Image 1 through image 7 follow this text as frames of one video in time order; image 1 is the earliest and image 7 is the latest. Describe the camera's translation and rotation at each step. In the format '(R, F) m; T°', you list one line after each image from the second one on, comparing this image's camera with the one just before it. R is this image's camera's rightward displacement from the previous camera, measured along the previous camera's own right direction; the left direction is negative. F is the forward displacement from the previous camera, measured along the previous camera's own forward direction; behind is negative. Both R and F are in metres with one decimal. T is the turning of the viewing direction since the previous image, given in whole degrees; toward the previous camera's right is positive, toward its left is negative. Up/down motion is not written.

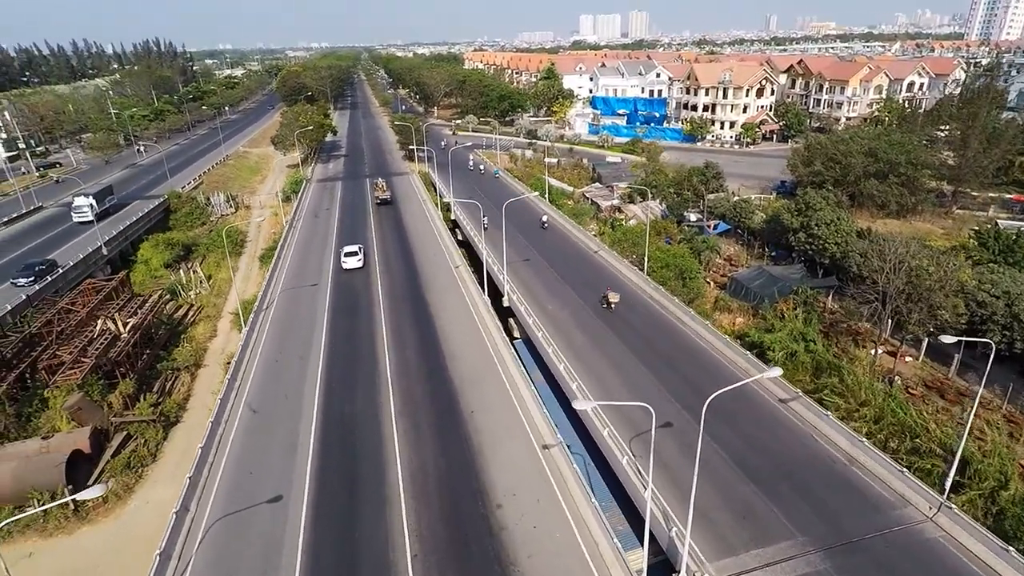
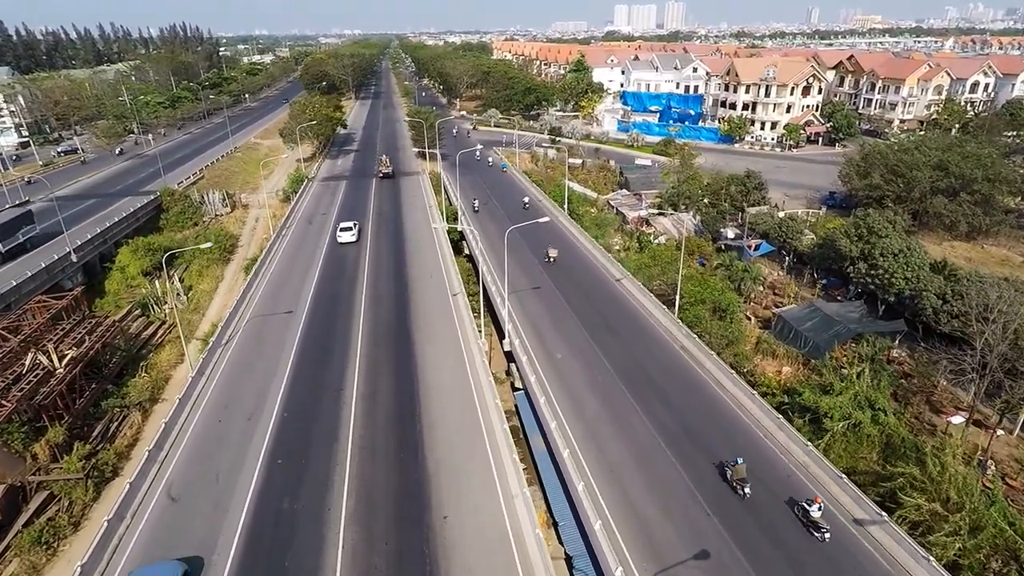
(+0.9, +5.2) m; -2°
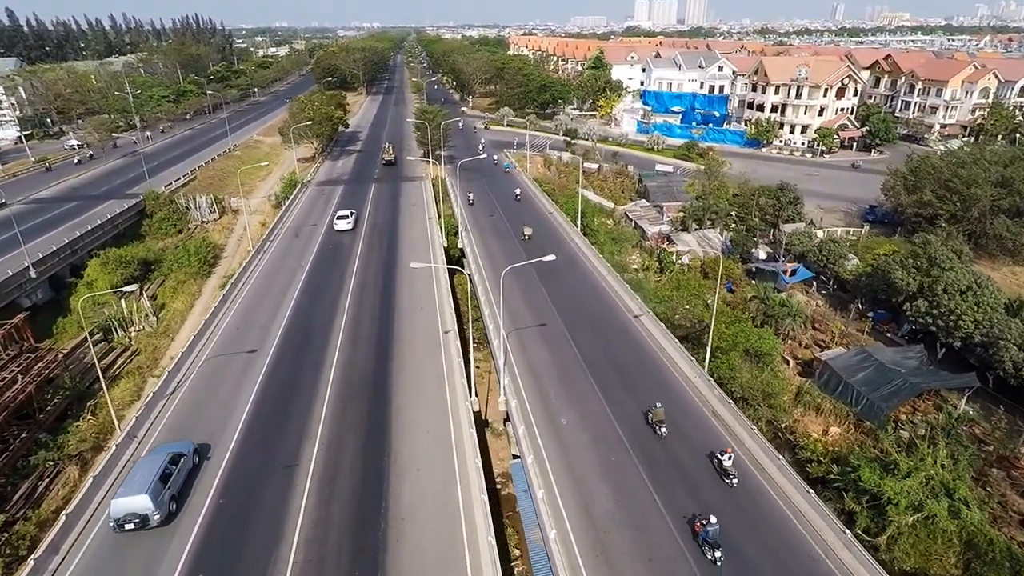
(+0.6, +4.4) m; -1°
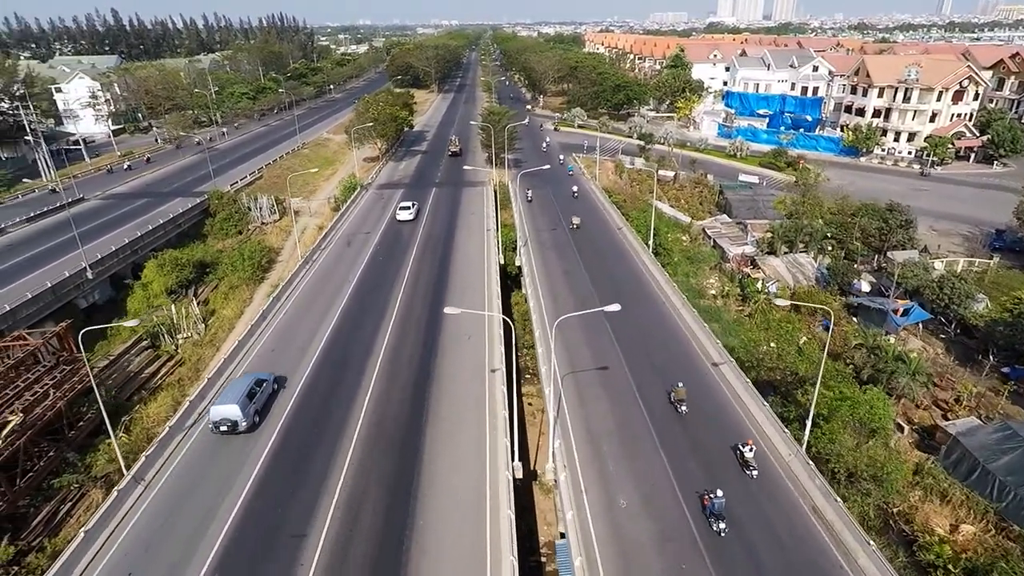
(+0.2, +3.3) m; -6°
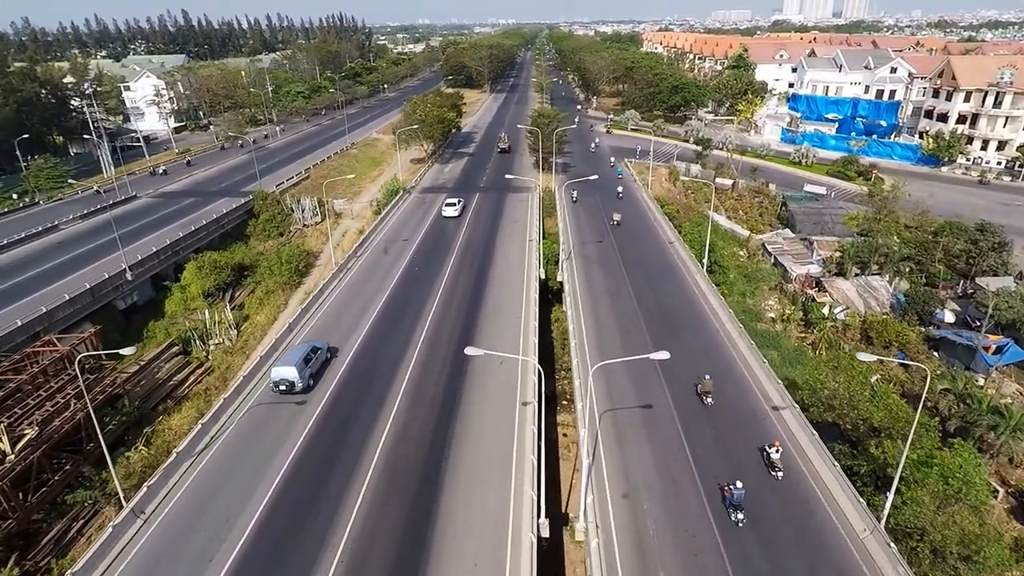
(+0.5, +2.1) m; -5°
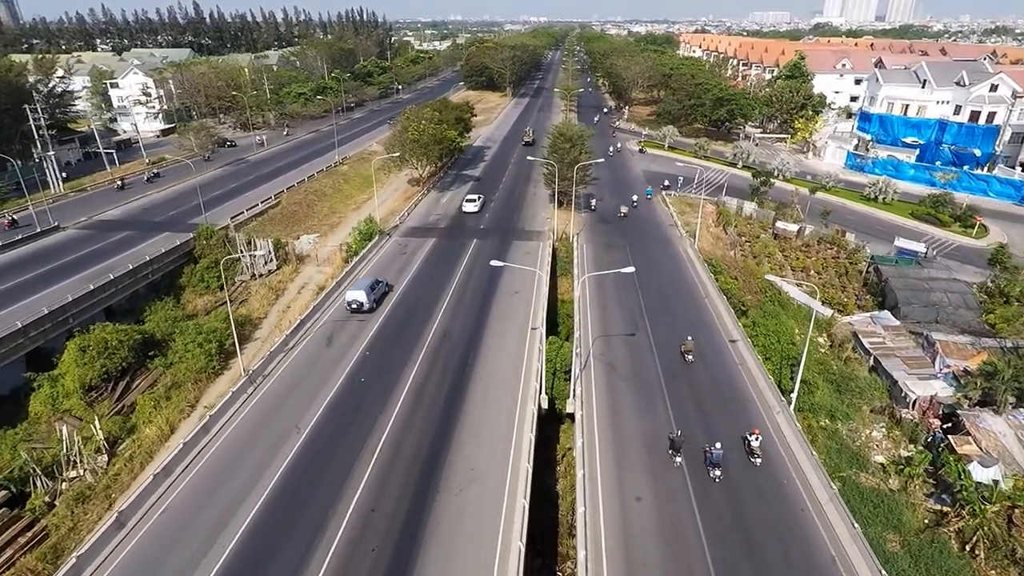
(+1.2, +11.2) m; -2°
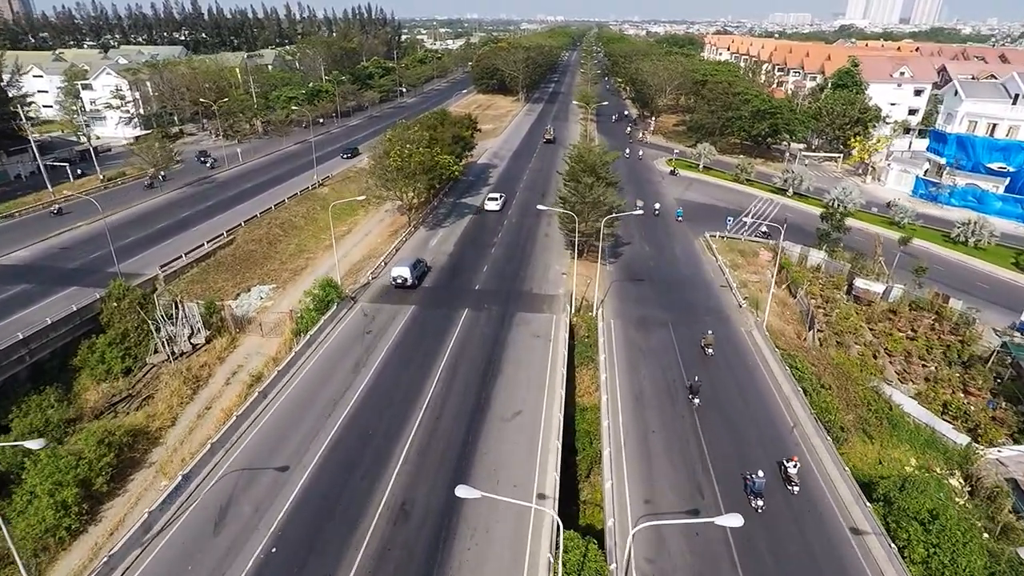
(+0.4, +10.0) m; -1°
